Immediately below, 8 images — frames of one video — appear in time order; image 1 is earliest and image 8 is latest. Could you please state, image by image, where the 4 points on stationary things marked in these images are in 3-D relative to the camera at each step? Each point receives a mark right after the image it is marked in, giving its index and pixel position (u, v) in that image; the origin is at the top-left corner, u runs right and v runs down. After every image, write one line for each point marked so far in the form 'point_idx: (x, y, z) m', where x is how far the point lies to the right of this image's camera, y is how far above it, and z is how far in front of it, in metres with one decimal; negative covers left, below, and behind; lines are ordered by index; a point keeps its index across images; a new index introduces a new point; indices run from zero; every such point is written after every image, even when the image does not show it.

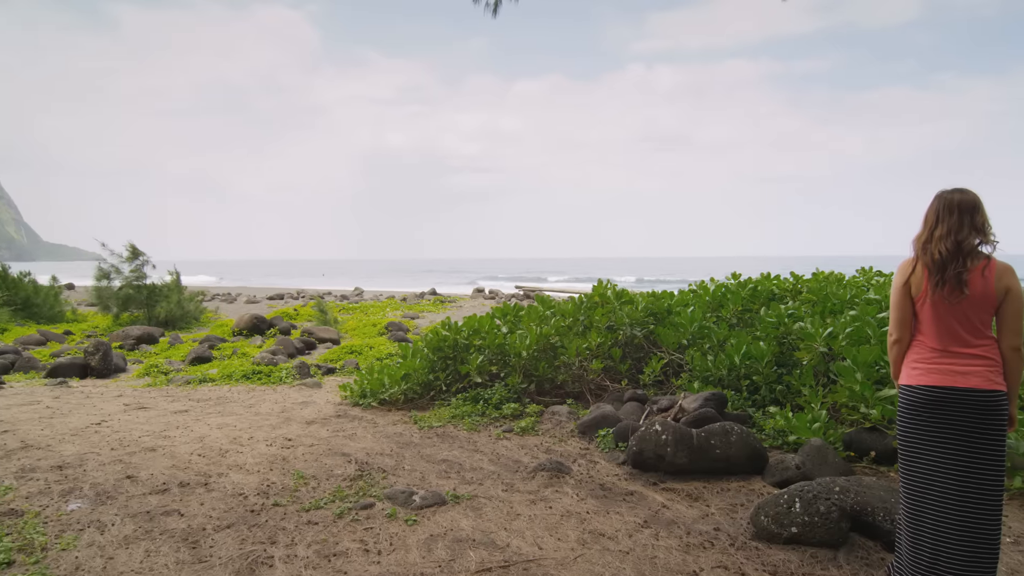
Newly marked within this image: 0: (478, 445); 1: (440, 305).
0: (-0.3, -1.5, +5.8) m
1: (-2.3, -0.5, +18.8) m
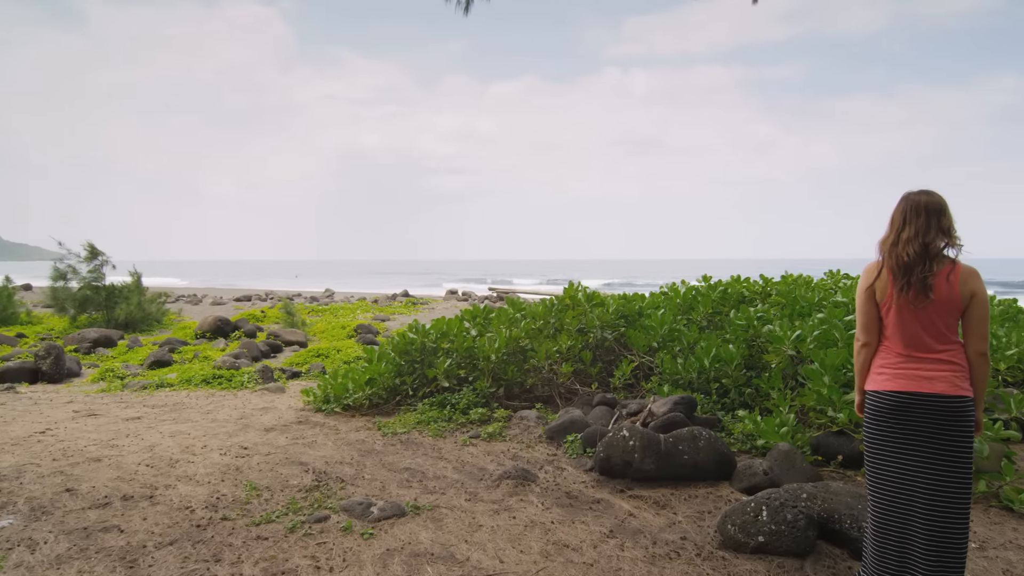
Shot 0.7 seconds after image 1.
0: (-0.7, -1.6, +5.6) m
1: (-3.2, -0.6, +18.5) m
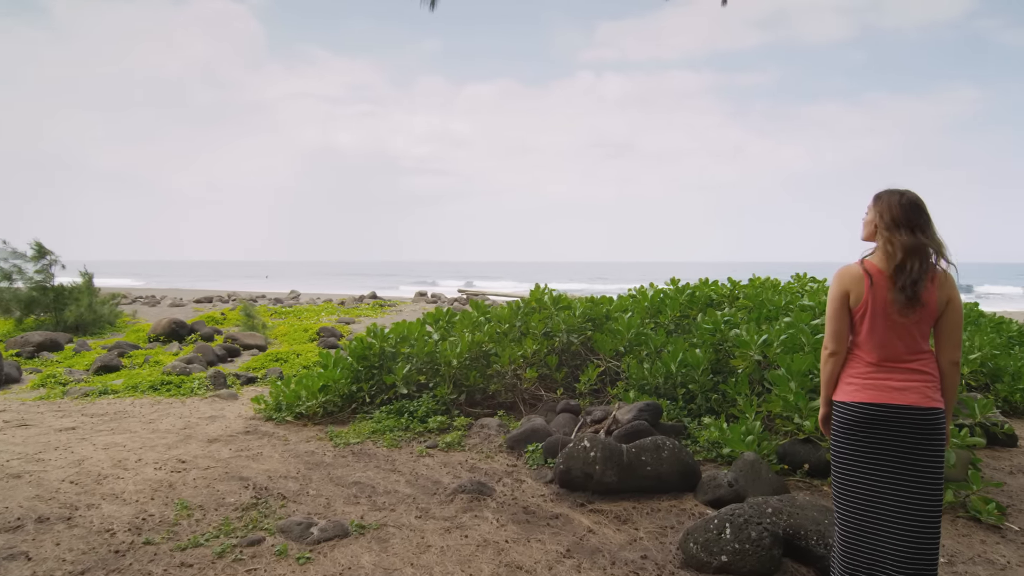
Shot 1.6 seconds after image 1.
0: (-1.0, -1.6, +5.3) m
1: (-4.1, -0.6, +18.1) m
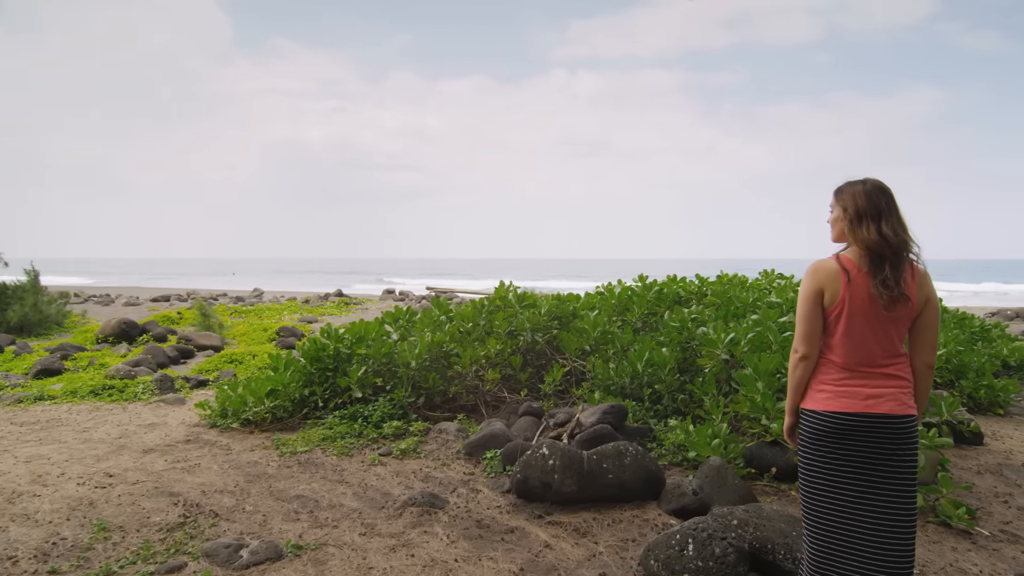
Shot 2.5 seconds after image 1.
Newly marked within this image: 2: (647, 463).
0: (-1.4, -1.6, +4.9) m
1: (-5.1, -0.6, +17.6) m
2: (+1.0, -1.3, +4.2) m
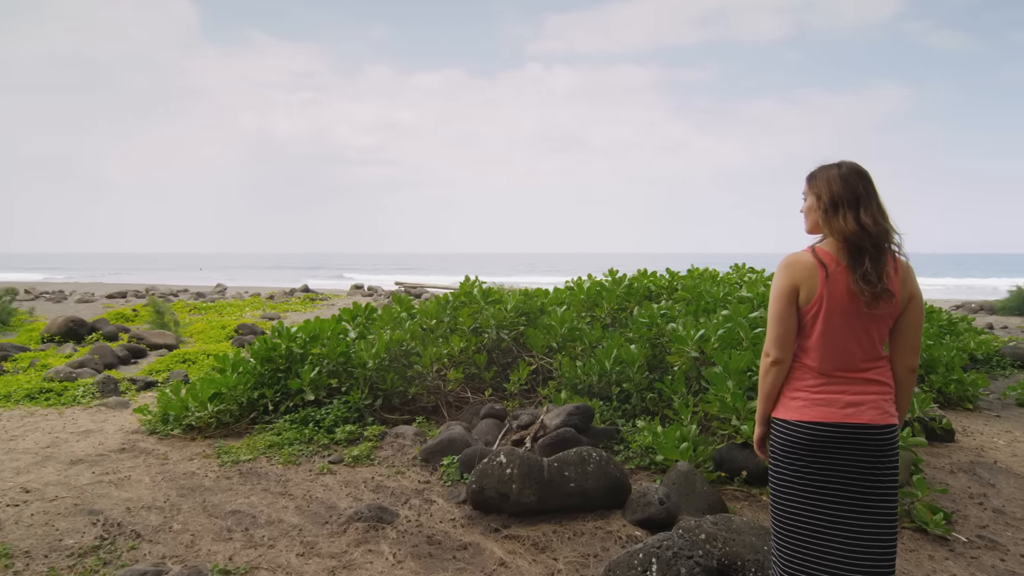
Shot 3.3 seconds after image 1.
0: (-1.7, -1.5, +4.6) m
1: (-5.9, -0.4, +17.1) m
2: (+0.7, -1.2, +3.9) m
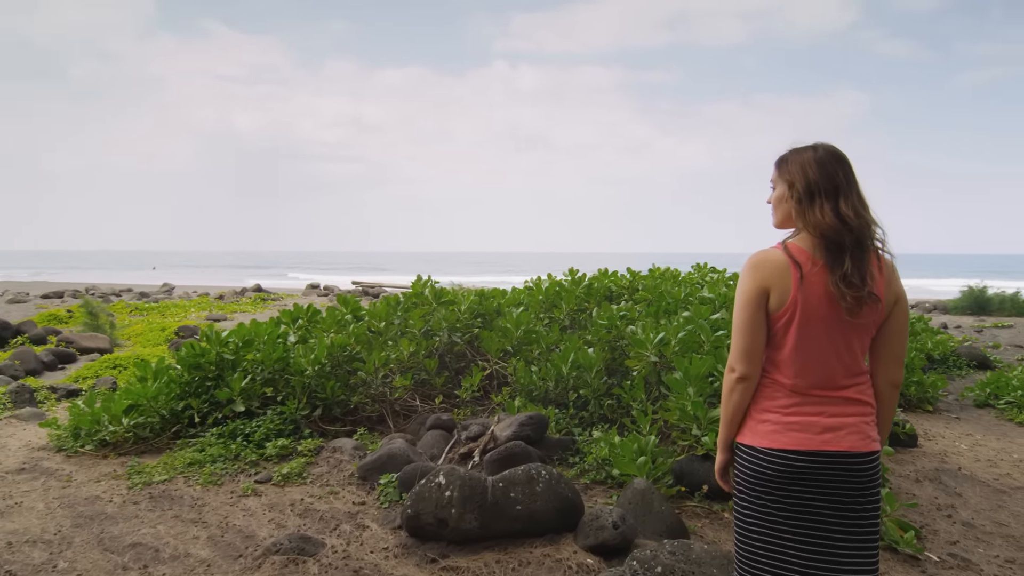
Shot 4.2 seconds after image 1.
0: (-2.1, -1.5, +4.1) m
1: (-7.0, -0.4, +16.3) m
2: (+0.3, -1.2, +3.6) m
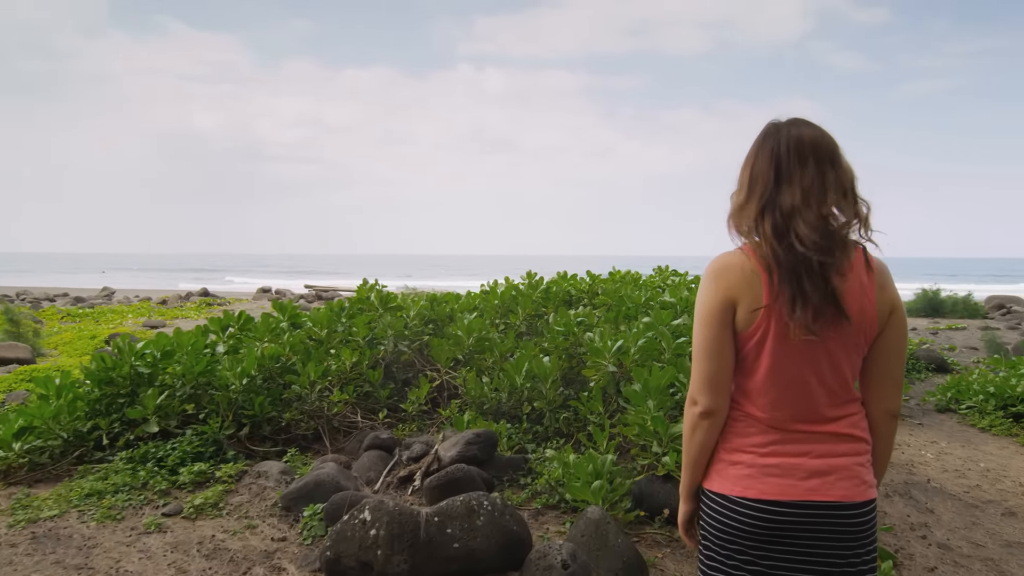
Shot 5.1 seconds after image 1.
0: (-2.5, -1.6, +3.5) m
1: (-8.1, -0.5, +15.5) m
2: (0.0, -1.3, +3.2) m
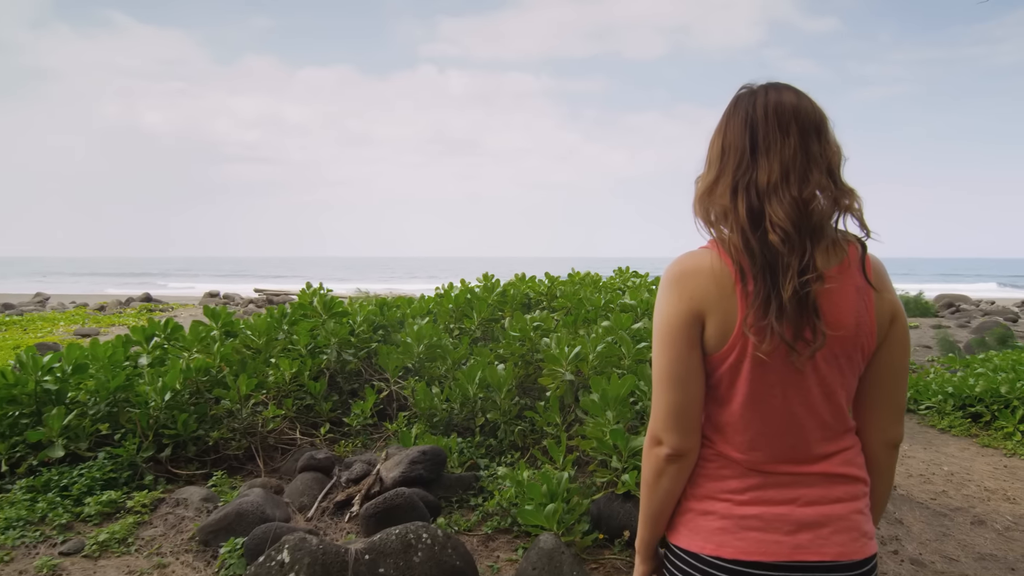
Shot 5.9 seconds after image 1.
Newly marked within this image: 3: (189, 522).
0: (-2.8, -1.6, +3.0) m
1: (-9.1, -0.6, +14.6) m
2: (-0.3, -1.3, +2.8) m
3: (-2.1, -1.5, +3.8) m
